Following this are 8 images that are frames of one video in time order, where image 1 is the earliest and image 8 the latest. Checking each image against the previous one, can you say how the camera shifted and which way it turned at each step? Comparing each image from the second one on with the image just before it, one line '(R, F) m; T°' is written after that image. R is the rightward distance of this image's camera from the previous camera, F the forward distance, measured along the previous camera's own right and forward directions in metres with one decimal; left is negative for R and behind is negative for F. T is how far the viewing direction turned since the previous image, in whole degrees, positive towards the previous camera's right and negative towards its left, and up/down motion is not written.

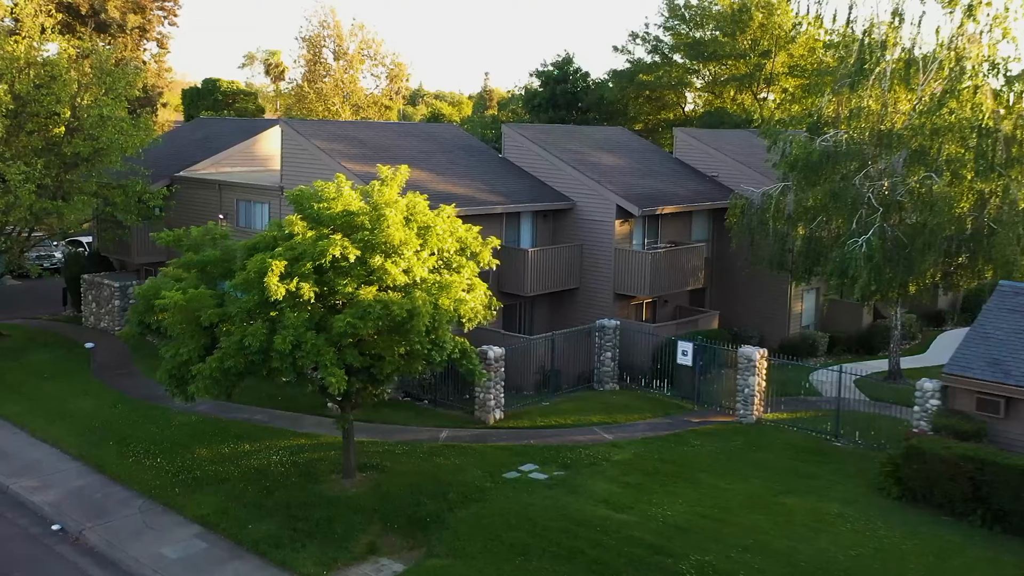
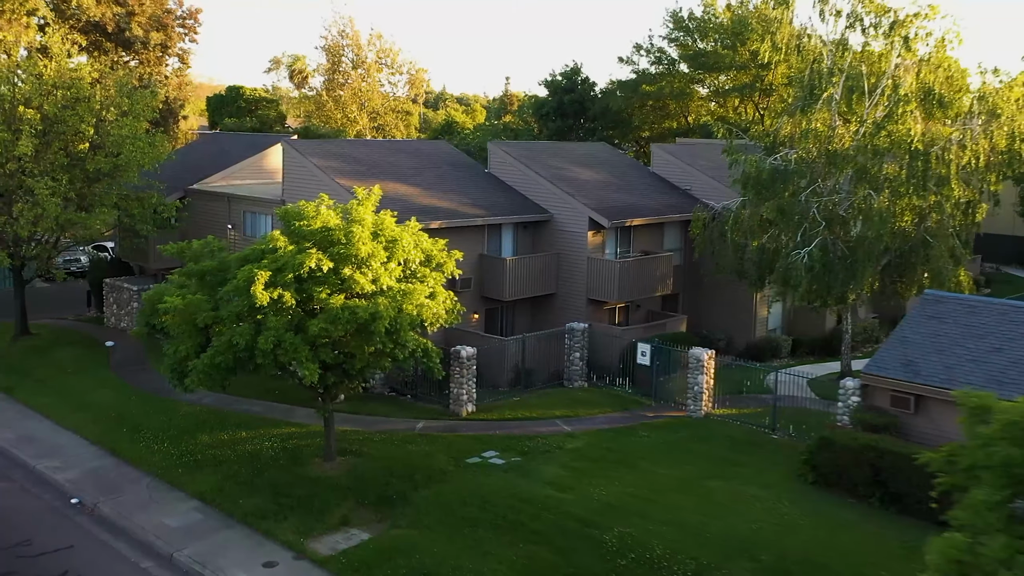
(+1.1, -1.9) m; -2°
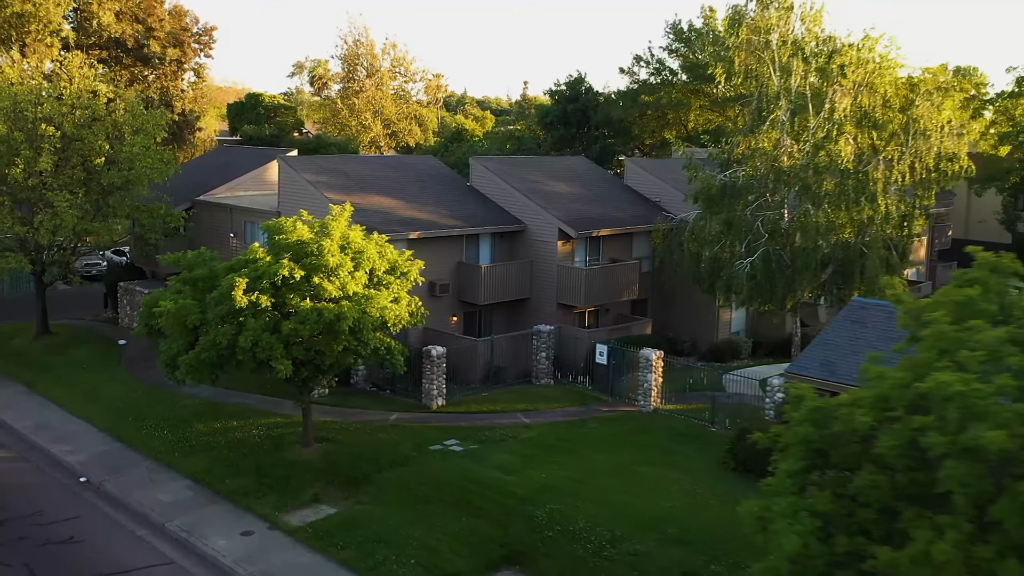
(+1.3, -2.0) m; -1°
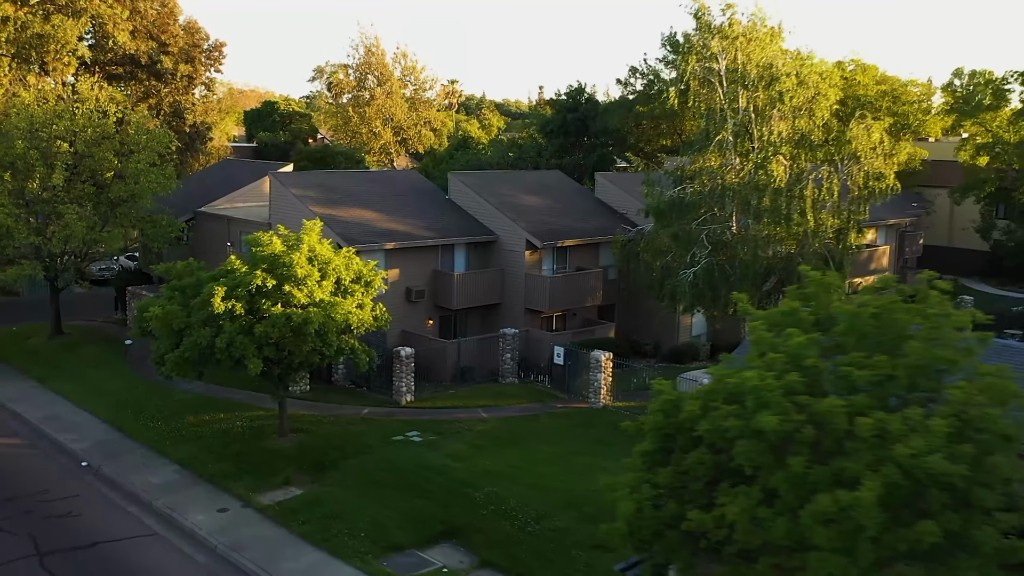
(+1.5, -2.1) m; -1°
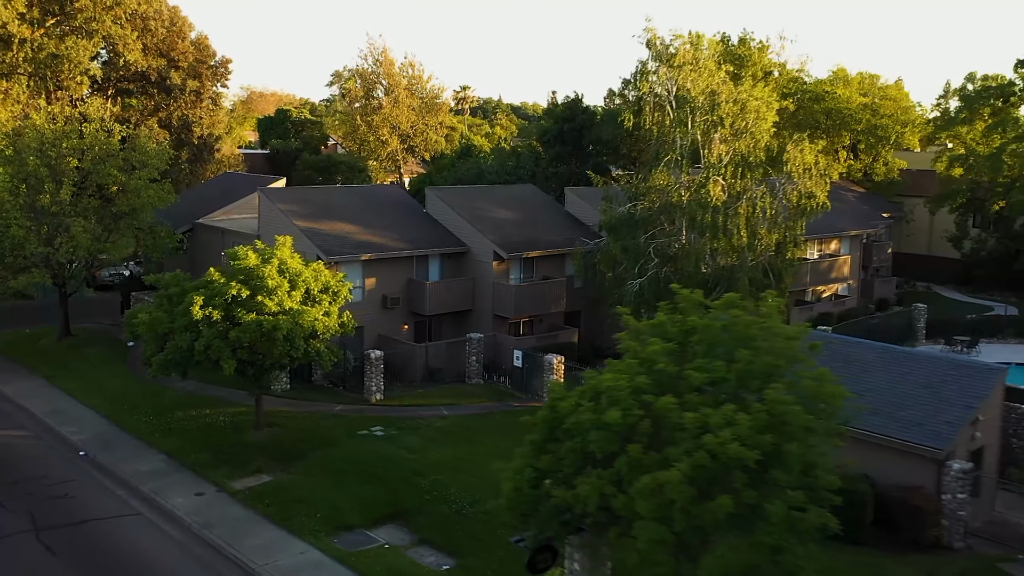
(+1.6, -2.2) m; -1°
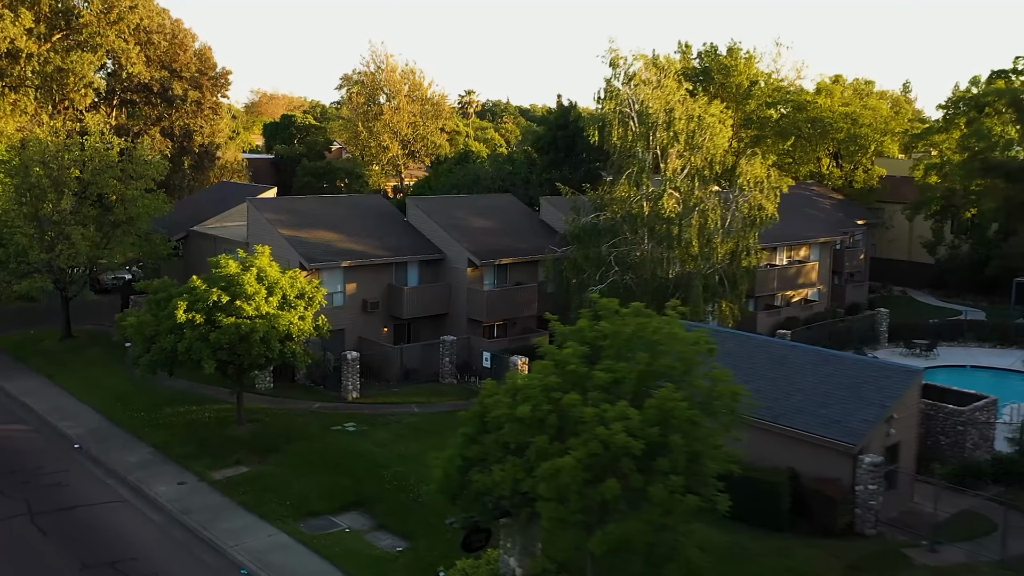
(+1.3, -1.8) m; -1°
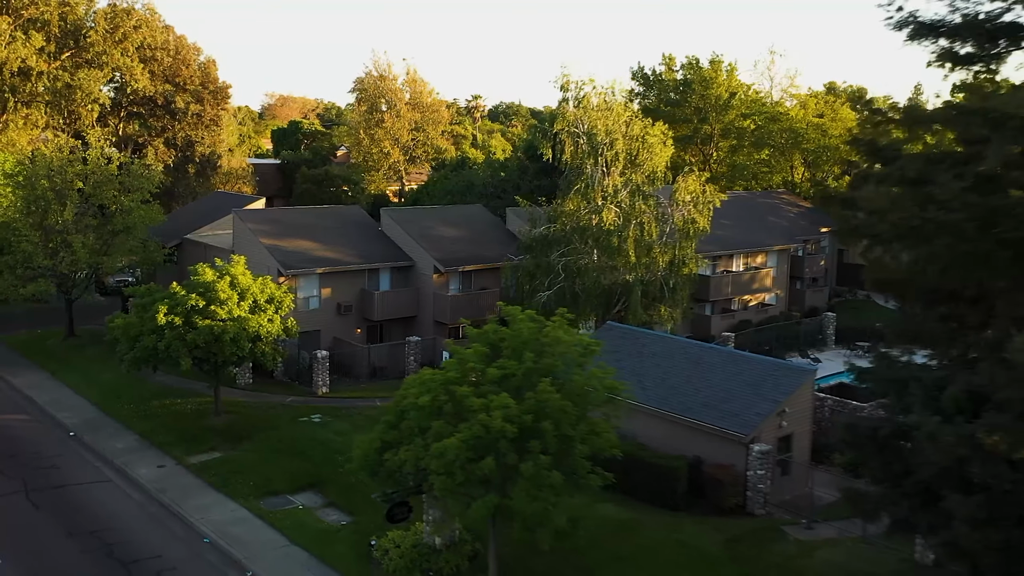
(+2.0, -2.8) m; -1°
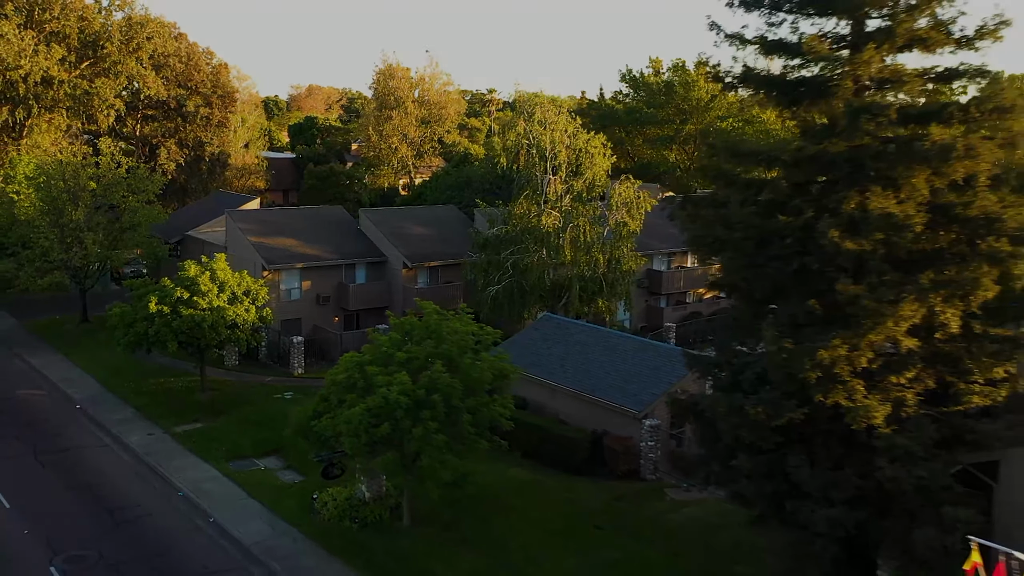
(+2.8, -3.9) m; -2°
